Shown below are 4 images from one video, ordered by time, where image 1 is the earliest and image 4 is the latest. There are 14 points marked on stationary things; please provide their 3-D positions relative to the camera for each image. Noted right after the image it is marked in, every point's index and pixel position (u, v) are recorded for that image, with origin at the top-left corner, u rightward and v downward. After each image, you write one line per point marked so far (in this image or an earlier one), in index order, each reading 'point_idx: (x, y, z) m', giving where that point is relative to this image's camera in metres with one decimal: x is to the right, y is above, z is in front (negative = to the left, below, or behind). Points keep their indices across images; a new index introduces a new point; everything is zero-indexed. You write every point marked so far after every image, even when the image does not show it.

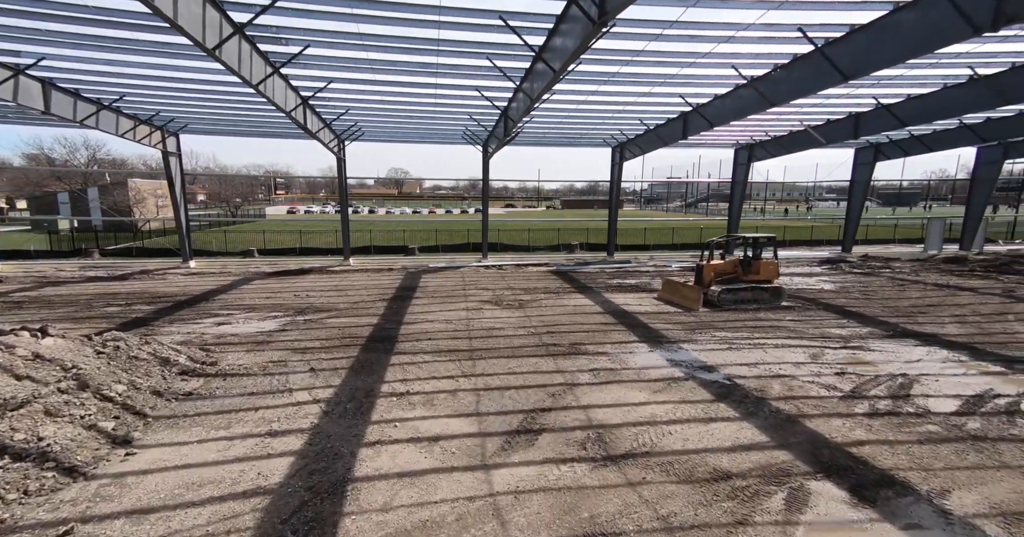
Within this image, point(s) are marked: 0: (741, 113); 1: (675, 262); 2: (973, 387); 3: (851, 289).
0: (+4.9, +3.3, +10.7) m
1: (+4.9, +0.1, +15.0) m
2: (+5.8, -1.4, +6.4) m
3: (+8.0, -0.4, +12.1) m
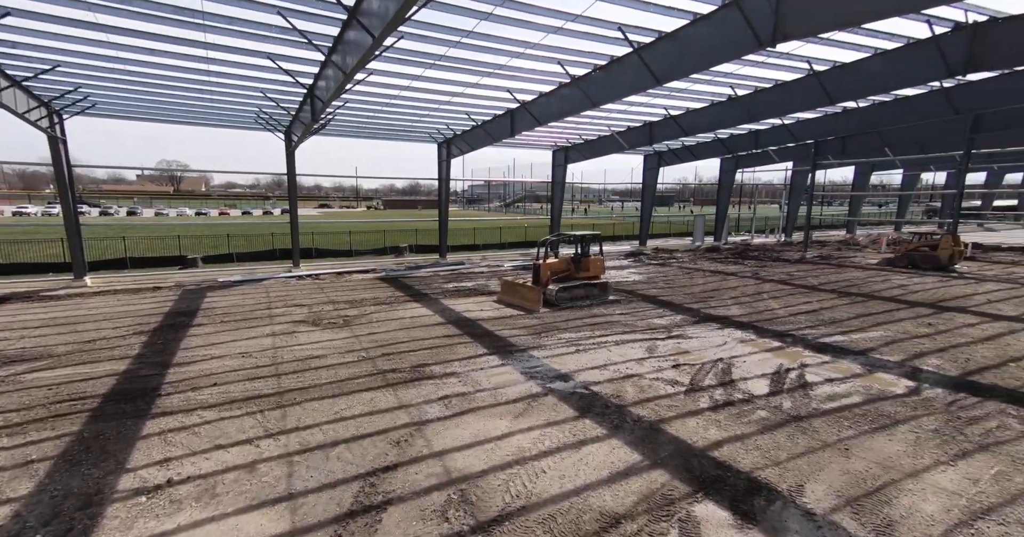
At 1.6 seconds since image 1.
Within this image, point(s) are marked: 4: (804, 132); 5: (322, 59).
0: (+1.1, +3.4, +10.9) m
1: (-0.2, +0.2, +14.9) m
2: (+3.7, -1.2, +7.2) m
3: (+3.8, -0.3, +13.3) m
4: (+10.0, +4.7, +17.5) m
5: (-3.0, +3.3, +7.9) m
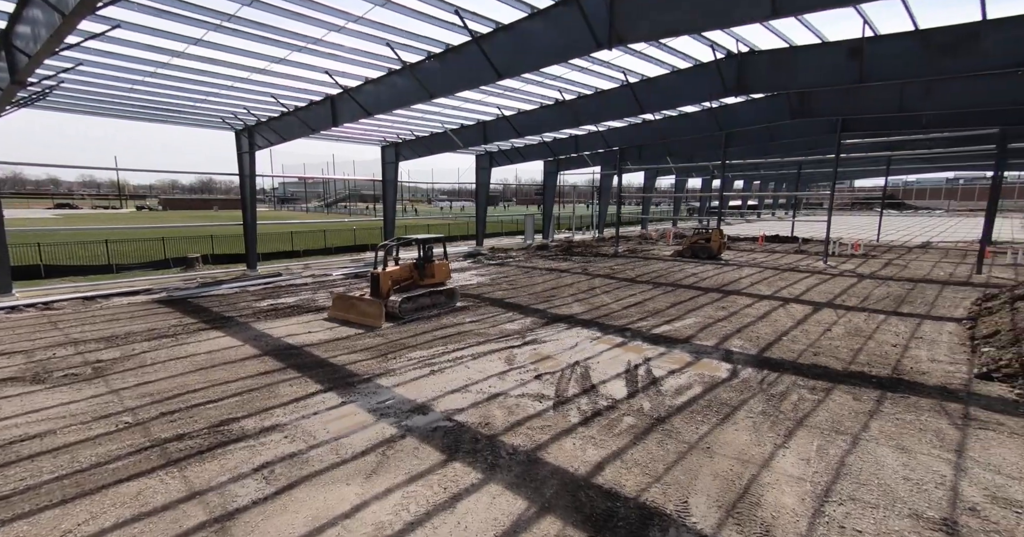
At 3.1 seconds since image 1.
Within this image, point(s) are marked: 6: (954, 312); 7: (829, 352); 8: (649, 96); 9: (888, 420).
0: (-2.3, +3.3, +9.9) m
1: (-4.7, 0.0, +13.3) m
2: (+1.5, -1.2, +7.3) m
3: (-0.4, -0.3, +13.0) m
4: (+3.9, +4.9, +19.0) m
5: (-5.2, +3.1, +5.7) m
6: (+10.9, -1.1, +12.7) m
7: (+5.4, -1.4, +8.7) m
8: (+3.3, +4.1, +12.0) m
9: (+4.4, -1.8, +5.9) m
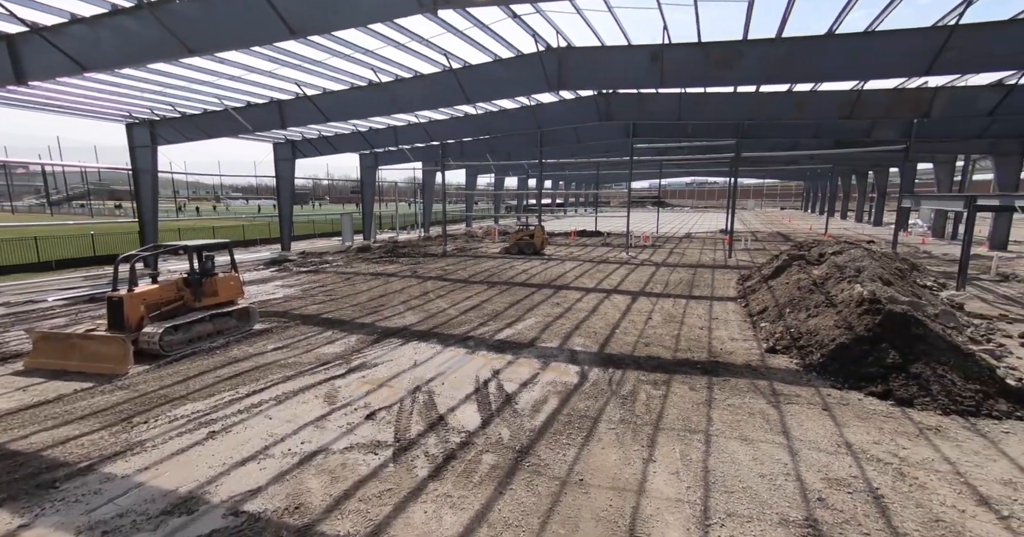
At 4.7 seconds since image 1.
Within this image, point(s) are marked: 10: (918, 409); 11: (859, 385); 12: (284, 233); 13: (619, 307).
0: (-5.3, +3.0, +7.5) m
1: (-8.6, -0.4, +9.9) m
2: (-0.6, -1.3, +6.3) m
3: (-4.4, -0.4, +11.1) m
4: (-2.6, +4.9, +18.1) m
5: (-6.6, +2.7, +2.6) m
6: (+6.4, -0.7, +14.6) m
7: (+2.6, -1.3, +9.0) m
8: (-0.9, +4.1, +11.4) m
9: (+2.5, -1.6, +6.0) m
10: (+5.1, -1.8, +6.3) m
11: (+4.9, -1.6, +7.1) m
12: (-8.5, +1.4, +19.0) m
13: (+2.5, -0.9, +11.7) m
